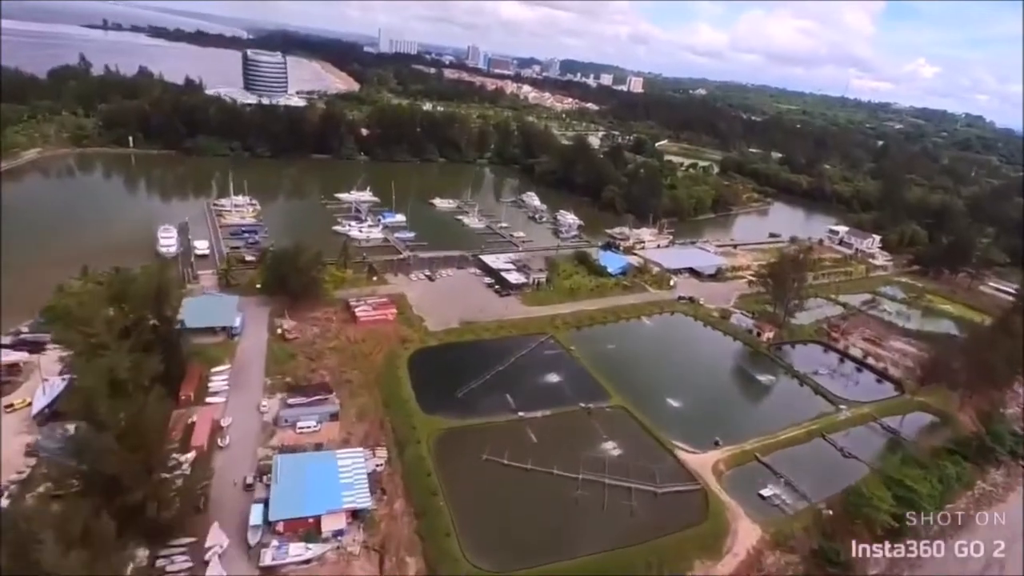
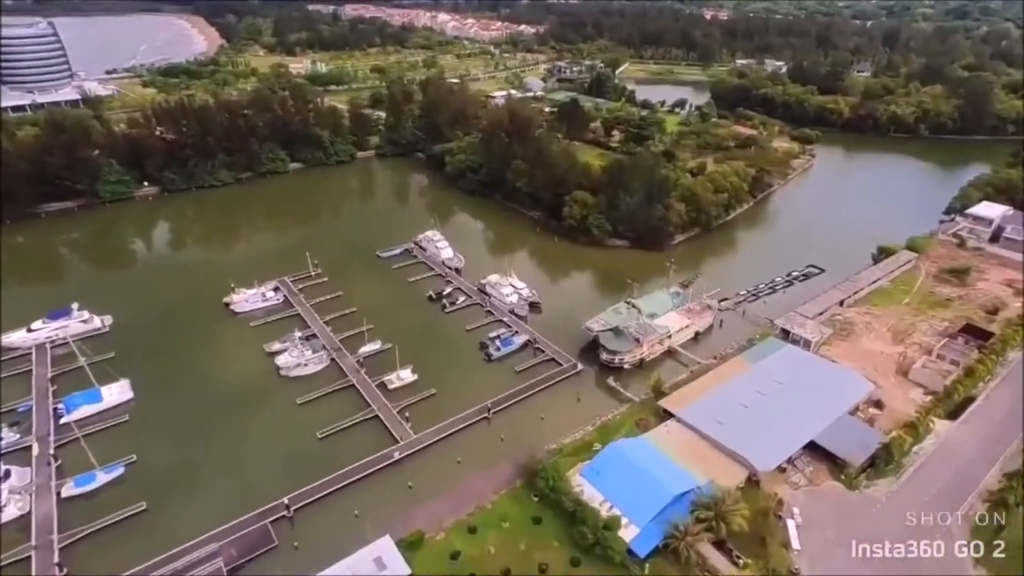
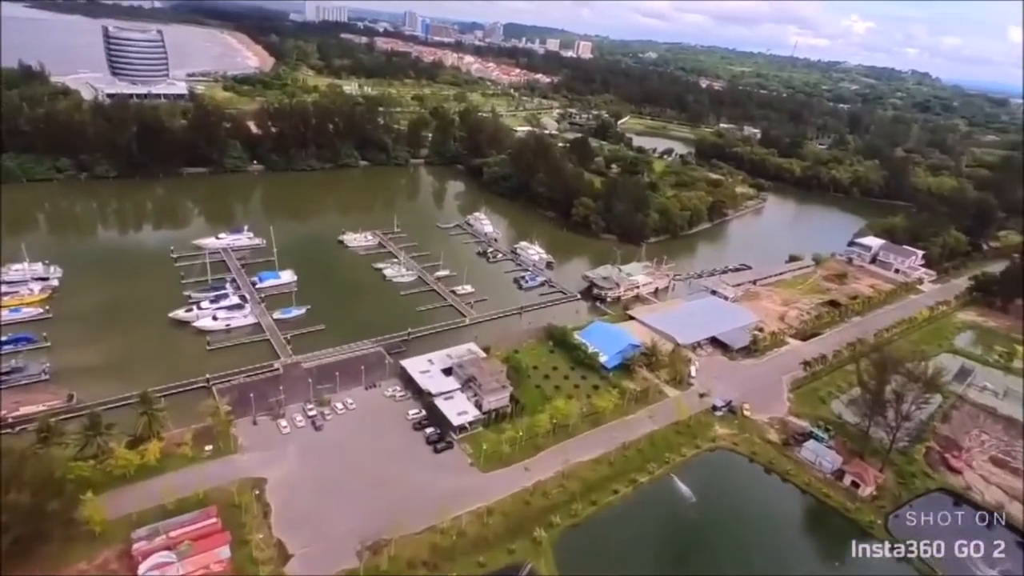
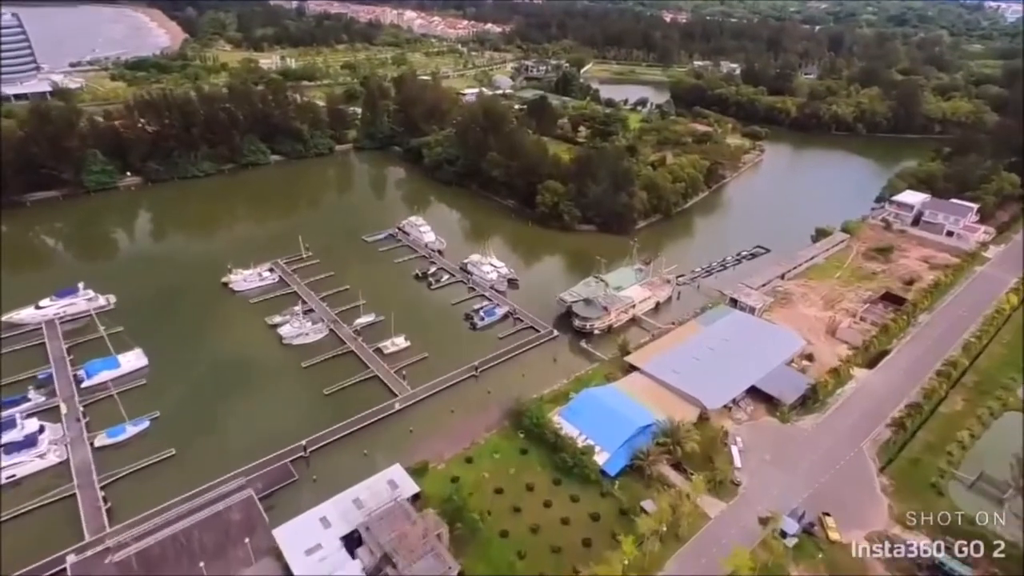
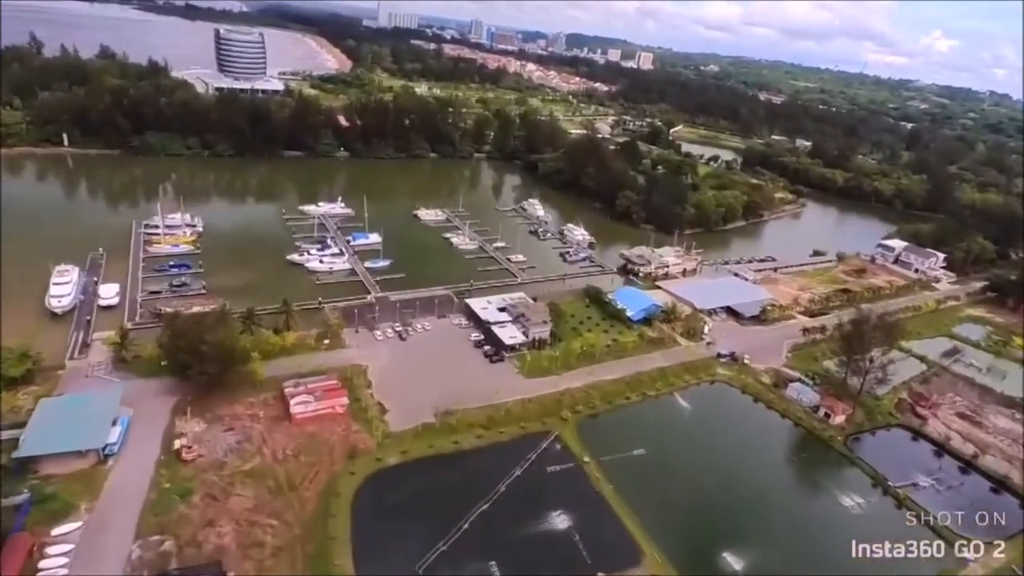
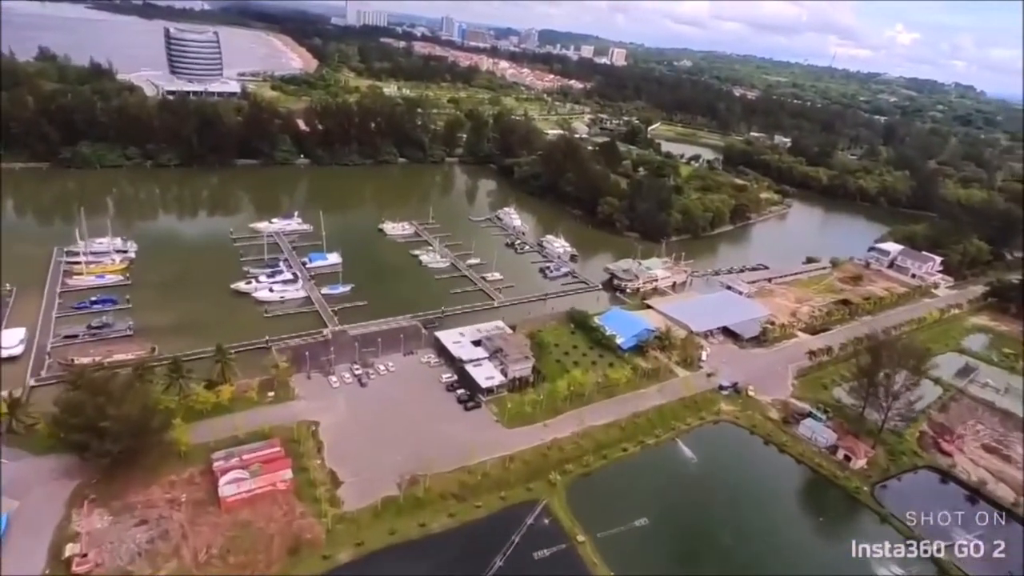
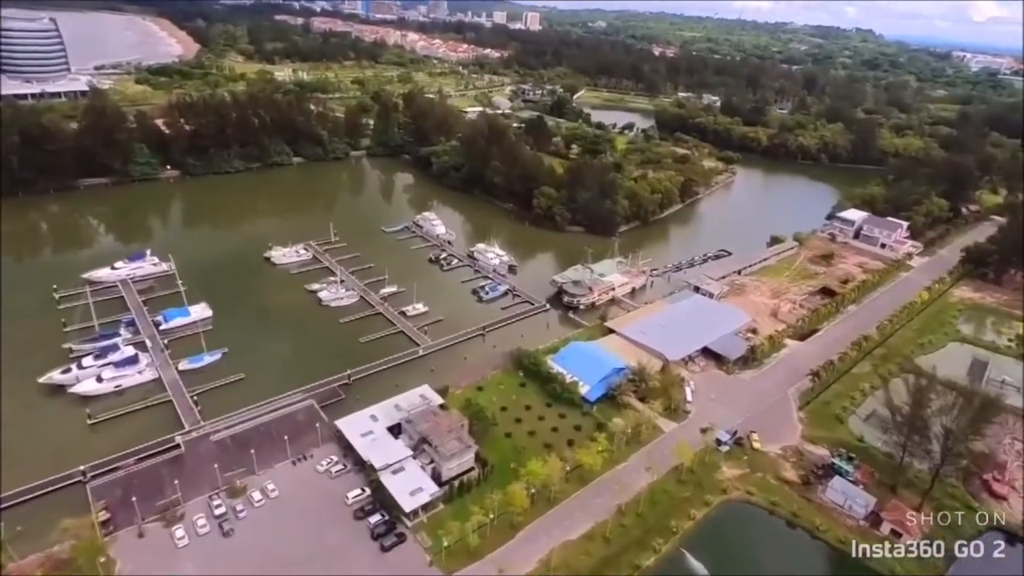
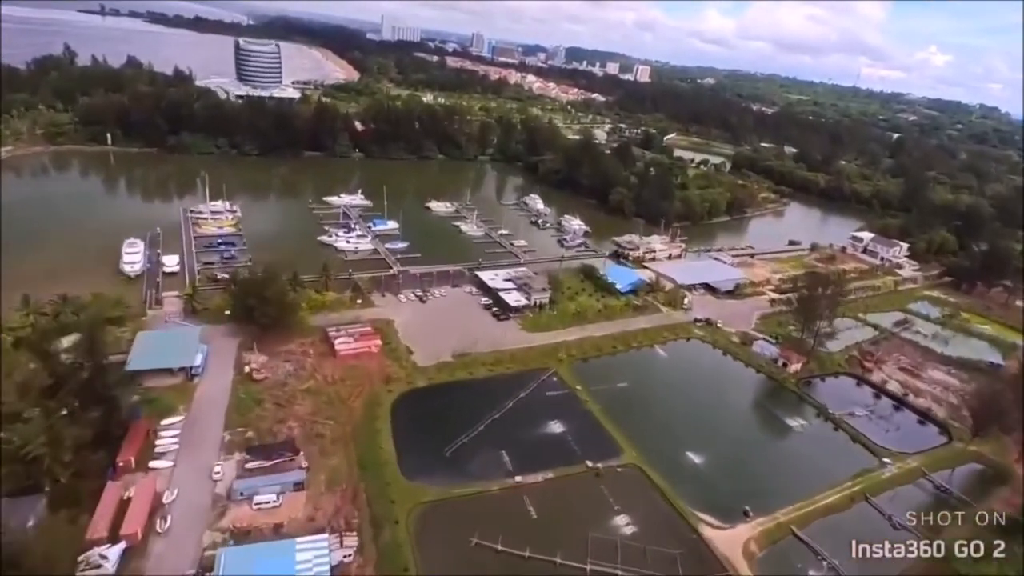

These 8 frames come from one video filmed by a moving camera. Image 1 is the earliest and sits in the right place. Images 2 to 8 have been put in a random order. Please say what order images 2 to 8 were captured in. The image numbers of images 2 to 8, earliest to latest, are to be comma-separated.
8, 5, 6, 3, 7, 4, 2
